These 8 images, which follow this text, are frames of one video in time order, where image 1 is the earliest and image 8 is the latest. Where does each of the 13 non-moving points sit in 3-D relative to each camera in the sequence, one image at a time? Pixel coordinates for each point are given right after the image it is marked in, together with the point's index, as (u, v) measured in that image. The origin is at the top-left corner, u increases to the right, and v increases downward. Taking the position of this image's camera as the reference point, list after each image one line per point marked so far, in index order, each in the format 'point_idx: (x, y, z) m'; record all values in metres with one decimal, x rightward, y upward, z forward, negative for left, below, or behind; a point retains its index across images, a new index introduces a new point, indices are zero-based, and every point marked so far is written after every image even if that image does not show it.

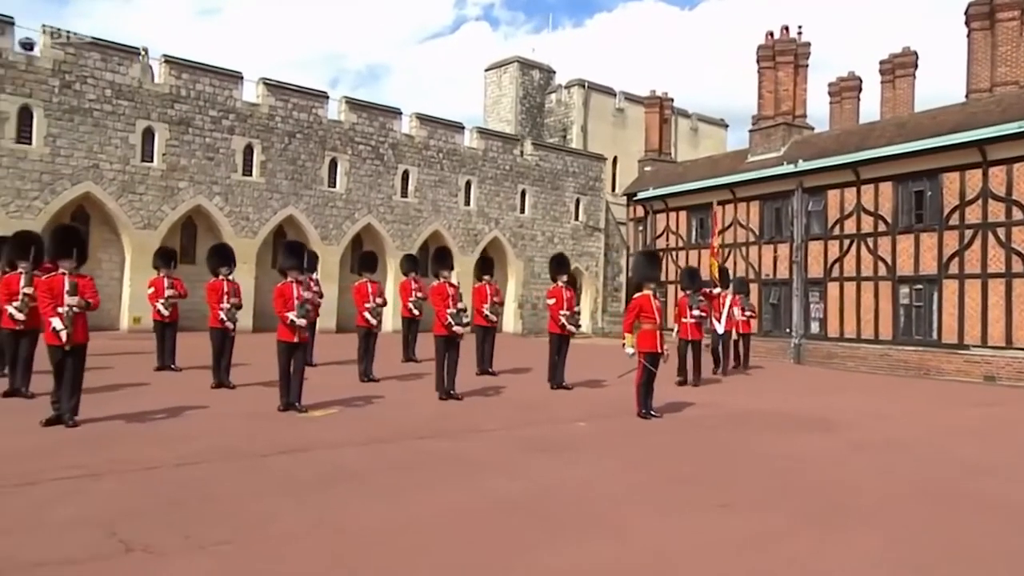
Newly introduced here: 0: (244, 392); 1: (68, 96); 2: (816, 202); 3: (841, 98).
0: (-2.9, -1.1, +9.4) m
1: (-7.3, +3.2, +14.1) m
2: (+5.6, +1.5, +15.4) m
3: (+7.3, +4.1, +18.2) m
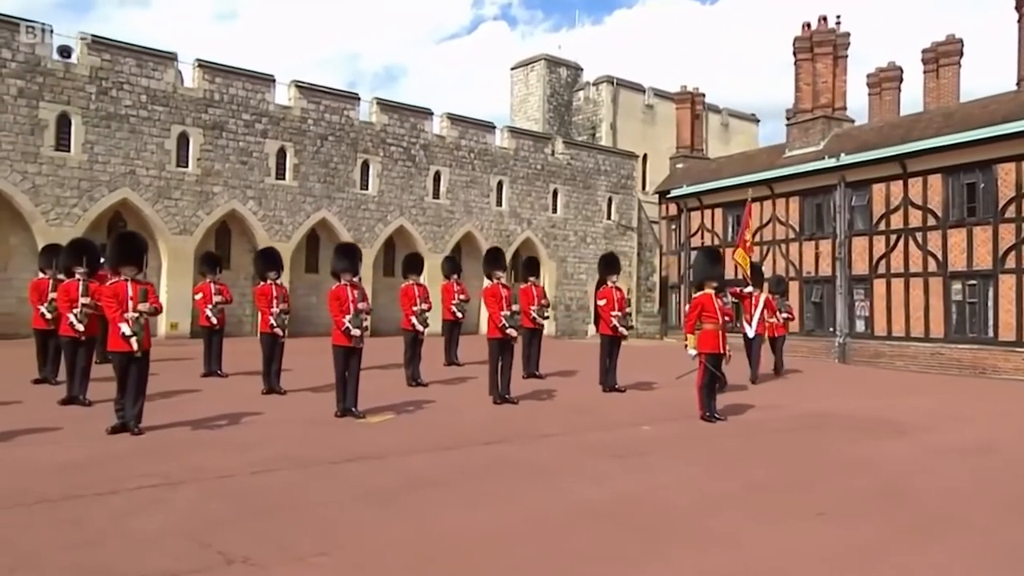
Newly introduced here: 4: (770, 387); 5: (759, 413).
0: (-2.3, -1.2, +9.3) m
1: (-6.7, +3.1, +14.1) m
2: (+6.2, +1.6, +15.1) m
3: (+7.9, +4.2, +17.9) m
4: (+3.5, -1.3, +11.2) m
5: (+2.7, -1.4, +9.0) m
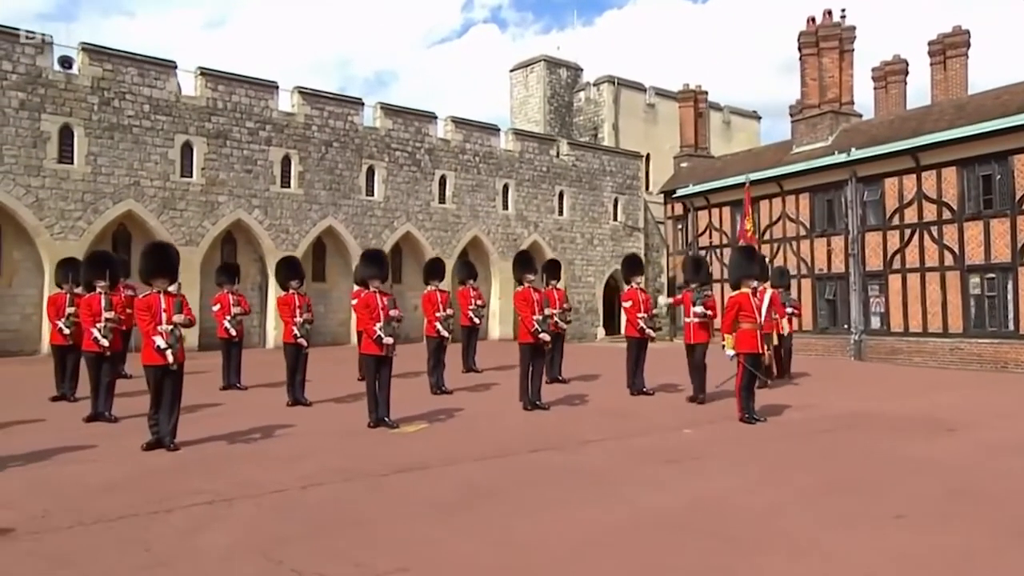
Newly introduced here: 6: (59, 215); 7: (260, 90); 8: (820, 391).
0: (-2.0, -1.3, +9.1) m
1: (-6.6, +2.8, +13.8) m
2: (+6.4, +1.7, +15.0) m
3: (+8.0, +4.3, +17.9) m
4: (+3.8, -1.3, +11.1) m
5: (+3.0, -1.3, +8.8) m
6: (-7.1, +1.1, +13.3) m
7: (-4.6, +3.6, +15.4) m
8: (+3.9, -1.3, +10.5) m
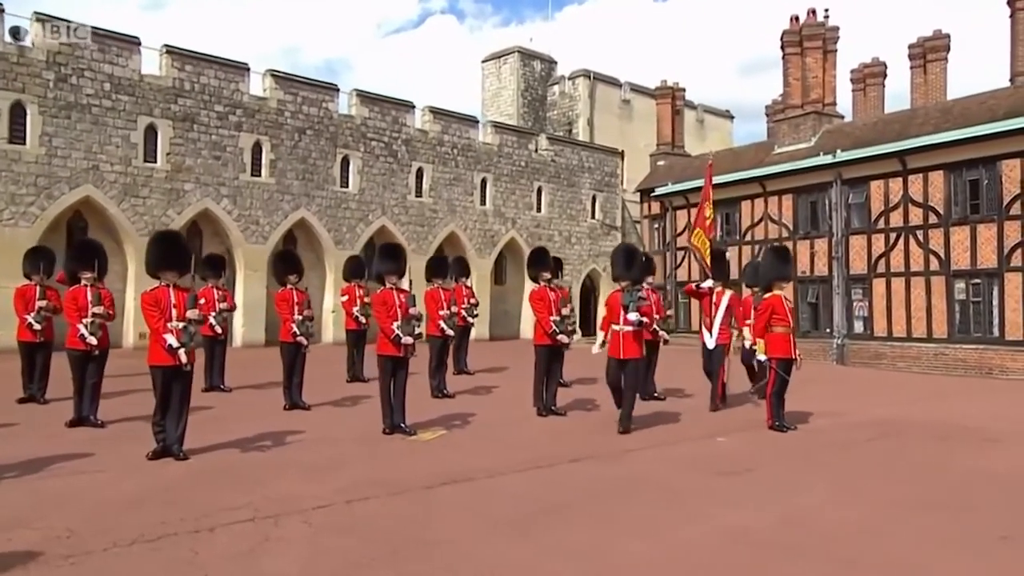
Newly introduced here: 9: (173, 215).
0: (-1.8, -1.2, +8.4) m
1: (-6.7, +3.0, +12.7) m
2: (+6.1, +1.7, +15.0) m
3: (+7.5, +4.3, +17.9) m
4: (+3.7, -1.3, +10.8) m
5: (+3.2, -1.3, +8.5) m
6: (-7.2, +1.3, +12.2) m
7: (-4.8, +3.7, +14.5) m
8: (+3.9, -1.3, +10.2) m
9: (-5.5, +1.2, +13.8) m
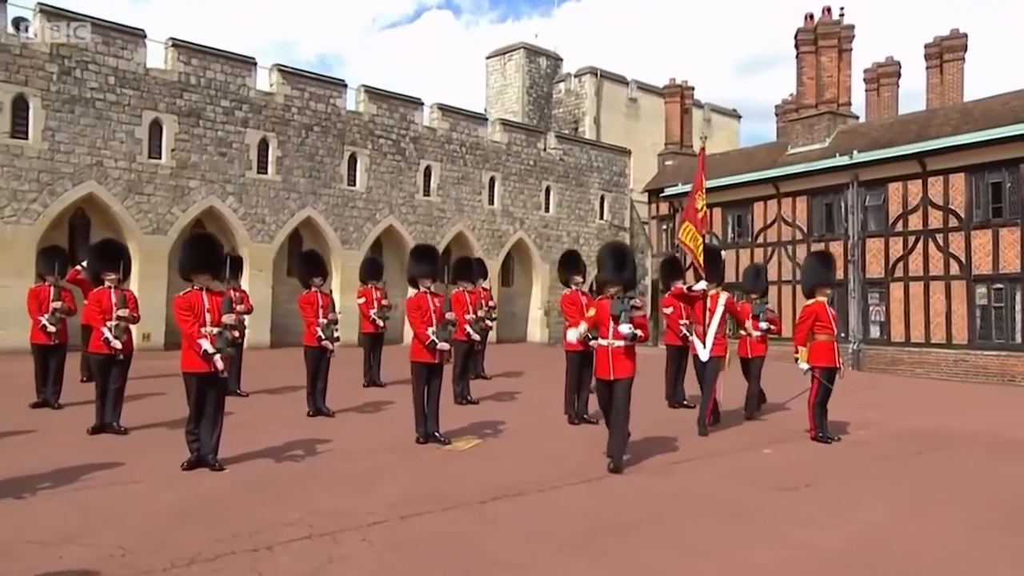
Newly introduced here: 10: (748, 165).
0: (-1.5, -1.2, +8.0) m
1: (-6.5, +3.0, +12.3) m
2: (+6.3, +1.6, +14.8) m
3: (+7.7, +4.2, +17.8) m
4: (+4.0, -1.4, +10.6) m
5: (+3.5, -1.4, +8.3) m
6: (-7.0, +1.3, +11.8) m
7: (-4.6, +3.7, +14.1) m
8: (+4.2, -1.4, +10.0) m
9: (-5.3, +1.2, +13.4) m
10: (+5.2, +2.6, +18.5) m
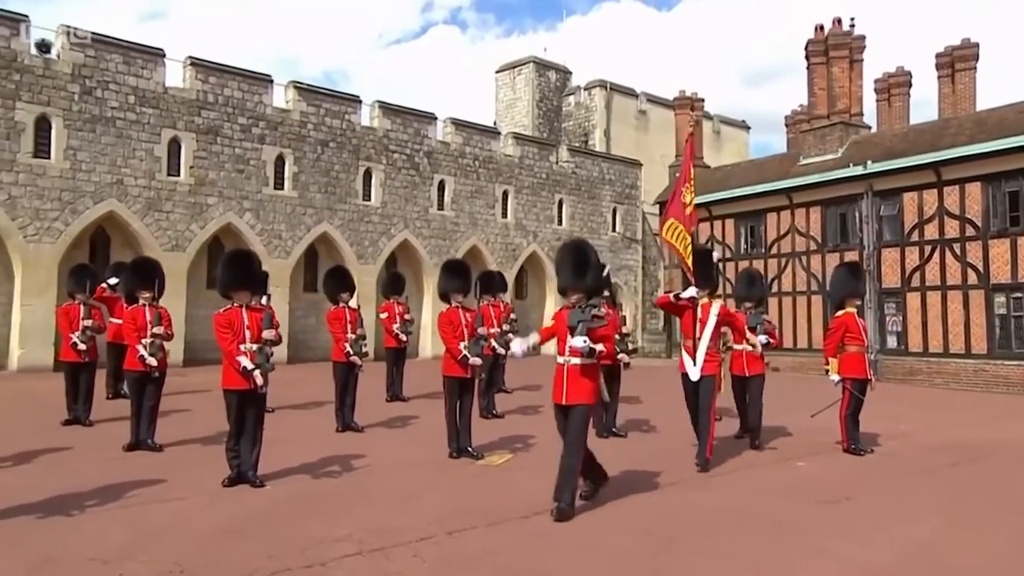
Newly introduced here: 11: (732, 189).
0: (-1.3, -1.4, +8.1) m
1: (-6.2, +2.7, +12.4) m
2: (+6.6, +1.4, +14.8) m
3: (+7.9, +4.0, +17.9) m
4: (+4.3, -1.5, +10.7) m
5: (+3.7, -1.5, +8.3) m
6: (-6.7, +1.0, +11.8) m
7: (-4.4, +3.4, +14.2) m
8: (+4.4, -1.5, +10.1) m
9: (-5.0, +0.9, +13.5) m
10: (+5.5, +2.4, +18.5) m
11: (+4.8, +2.2, +18.5) m
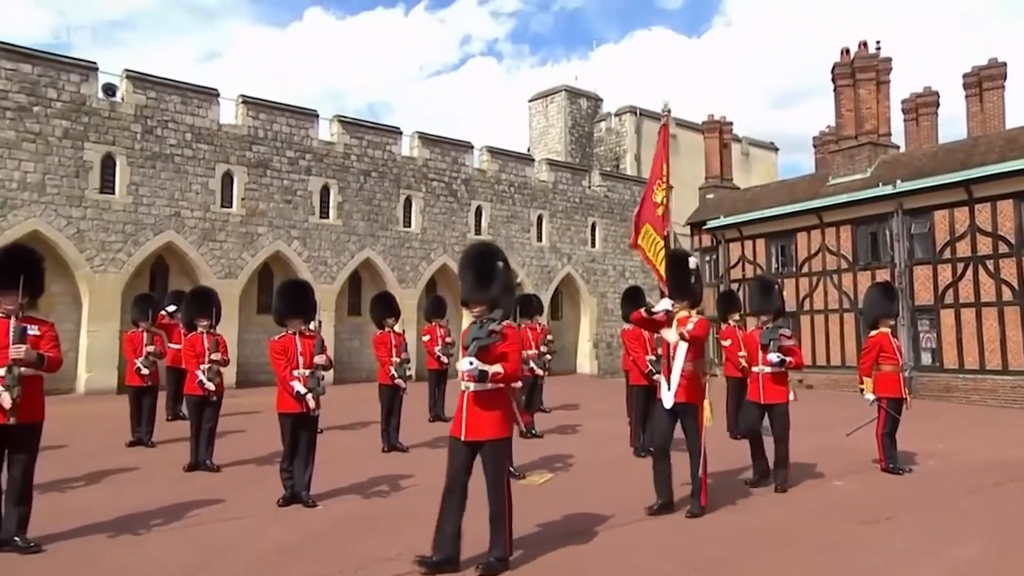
0: (-0.9, -1.7, +8.6) m
1: (-5.7, +2.3, +13.3) m
2: (+7.2, +1.1, +15.1) m
3: (+8.6, +3.7, +18.1) m
4: (+4.8, -1.7, +11.0) m
5: (+4.1, -1.7, +8.6) m
6: (-6.2, +0.6, +12.7) m
7: (-3.8, +3.0, +15.0) m
8: (+4.9, -1.7, +10.4) m
9: (-4.4, +0.5, +14.2) m
10: (+6.2, +2.0, +18.9) m
11: (+5.6, +1.7, +18.9) m
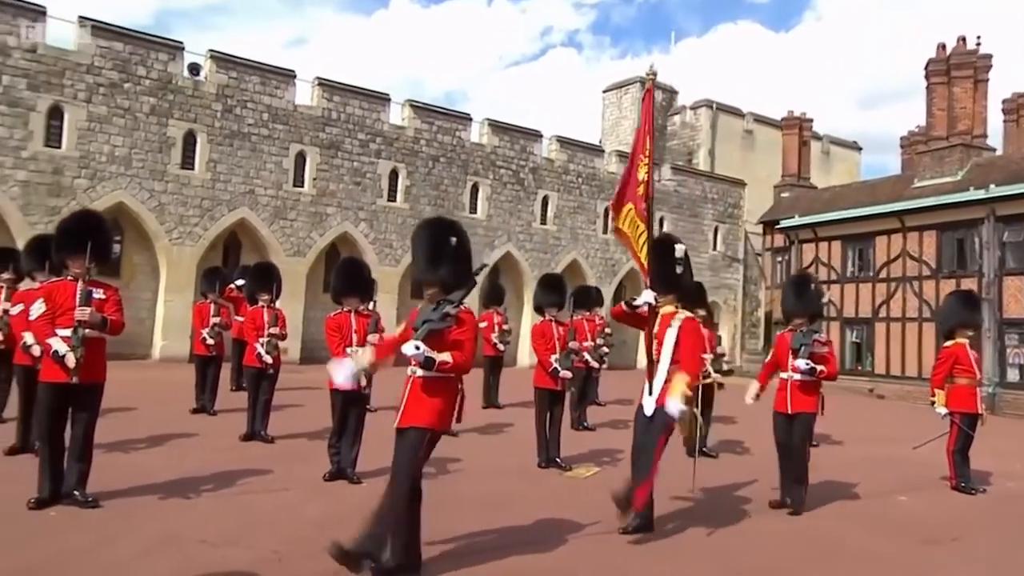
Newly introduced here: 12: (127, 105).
0: (-0.4, -1.5, +8.7) m
1: (-4.6, +2.7, +13.6) m
2: (+8.3, +0.9, +14.4) m
3: (+10.1, +3.4, +17.3) m
4: (+5.4, -1.8, +10.5) m
5: (+4.6, -1.8, +8.3) m
6: (-5.2, +1.1, +13.1) m
7: (-2.5, +3.4, +15.2) m
8: (+5.5, -1.8, +9.9) m
9: (-3.4, +0.9, +14.5) m
10: (+7.7, +1.9, +18.2) m
11: (+7.0, +1.7, +18.3) m
12: (-6.1, +2.9, +13.3) m
